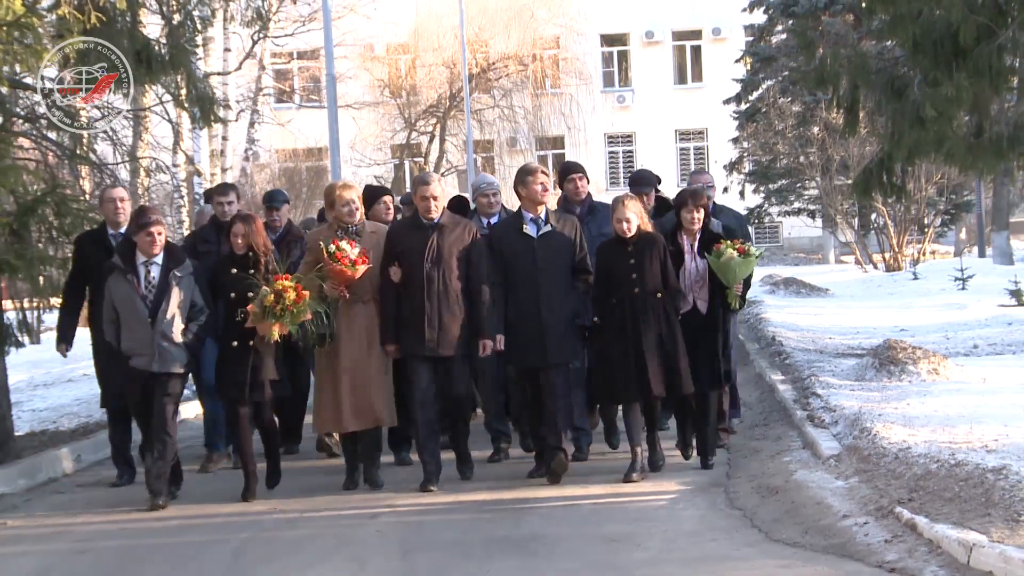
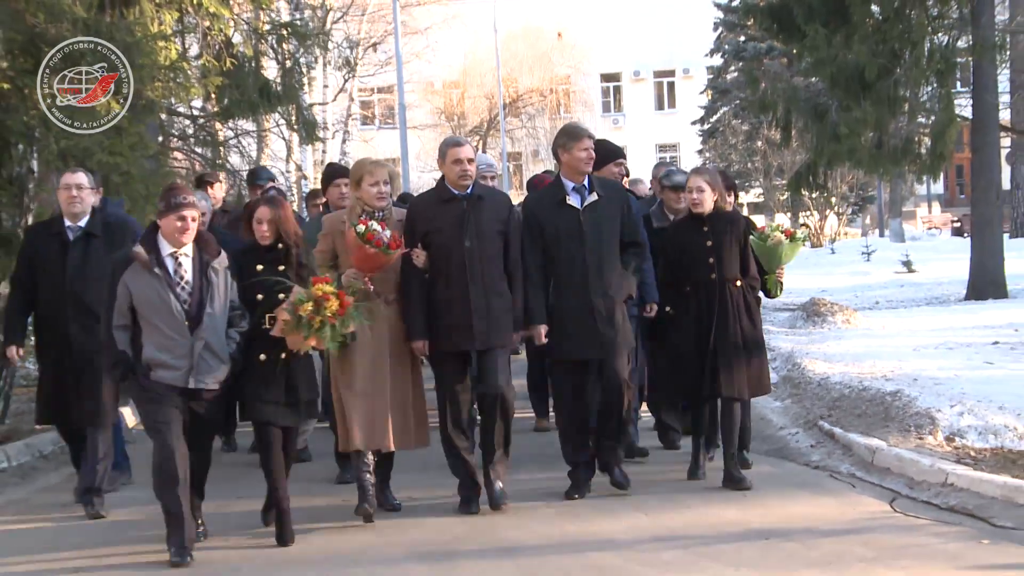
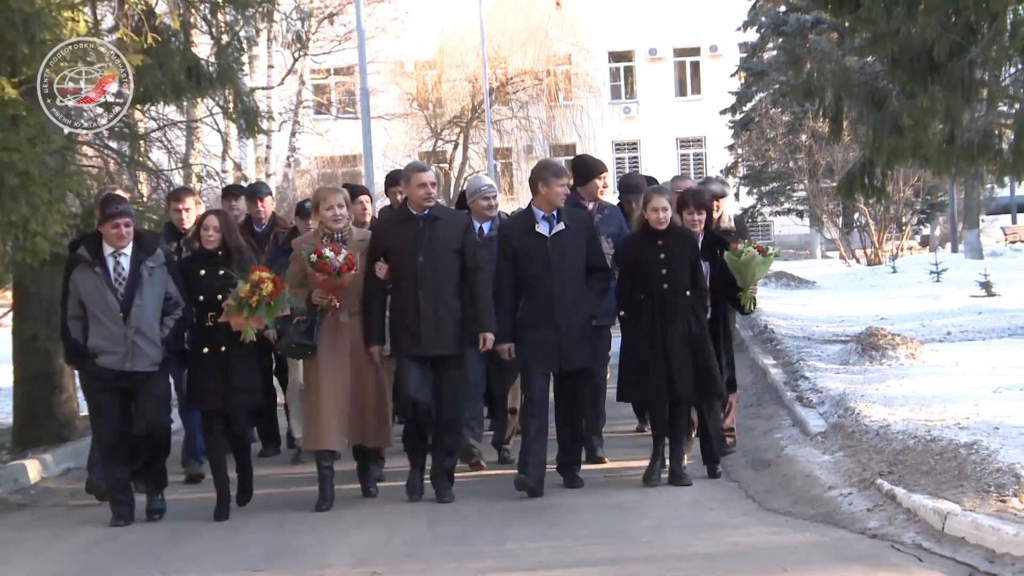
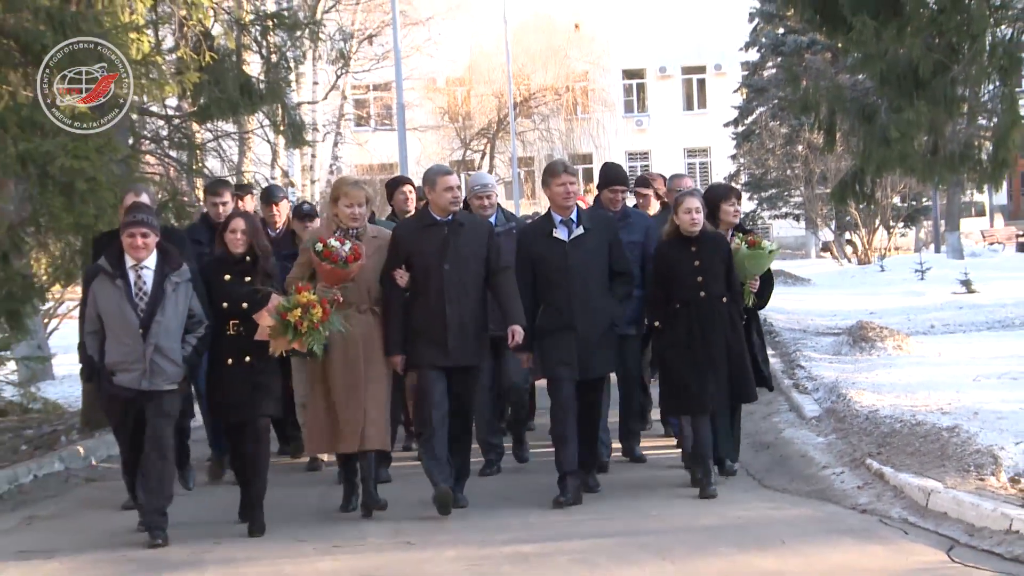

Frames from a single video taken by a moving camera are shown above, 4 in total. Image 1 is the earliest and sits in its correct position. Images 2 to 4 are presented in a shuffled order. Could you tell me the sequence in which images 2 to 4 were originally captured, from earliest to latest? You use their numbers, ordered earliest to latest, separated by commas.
3, 4, 2
